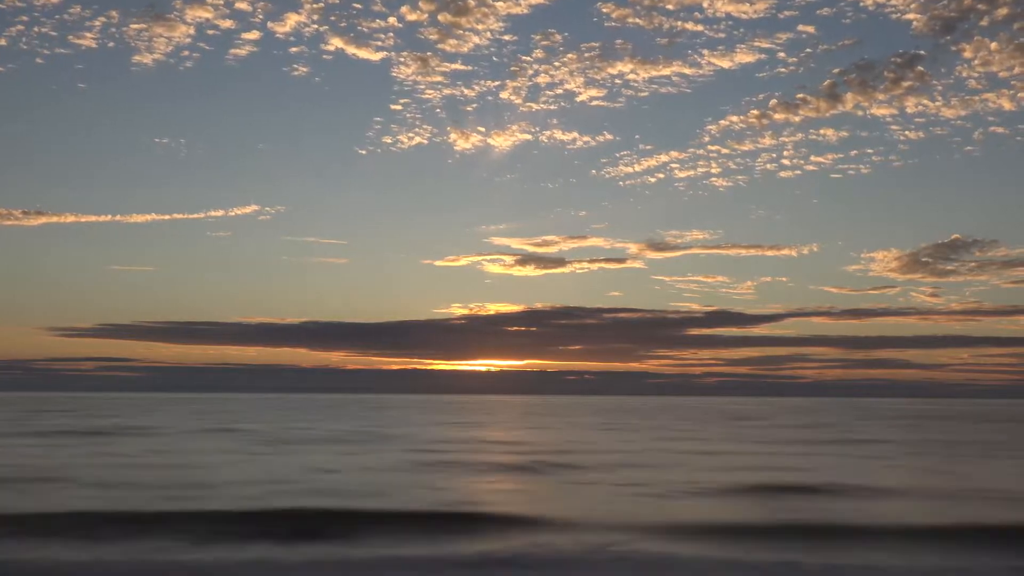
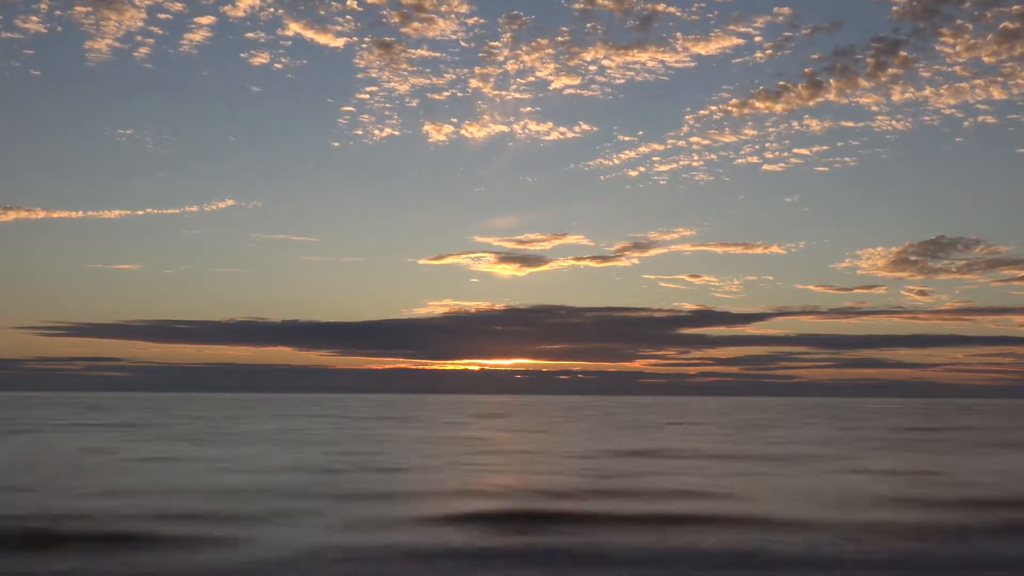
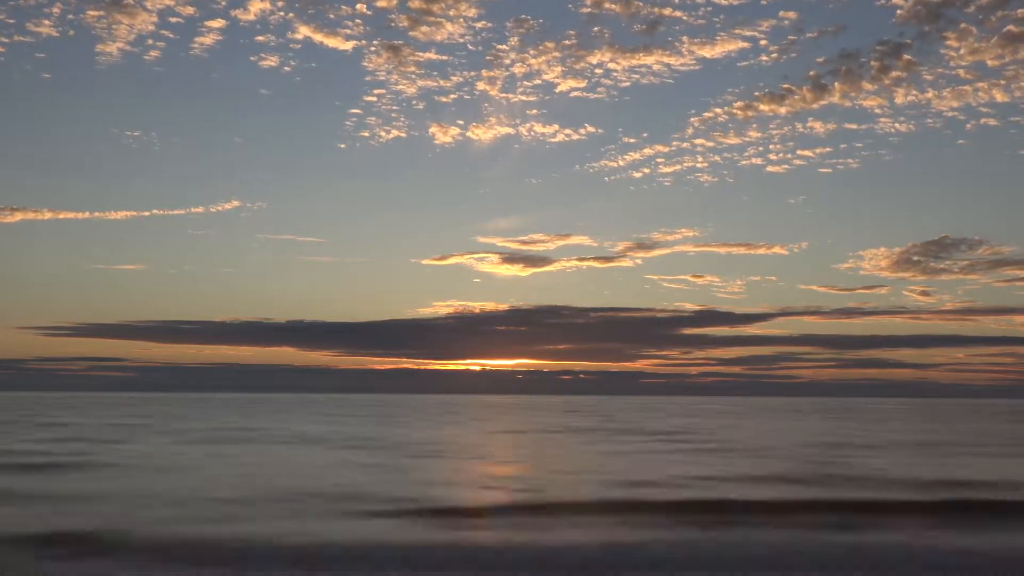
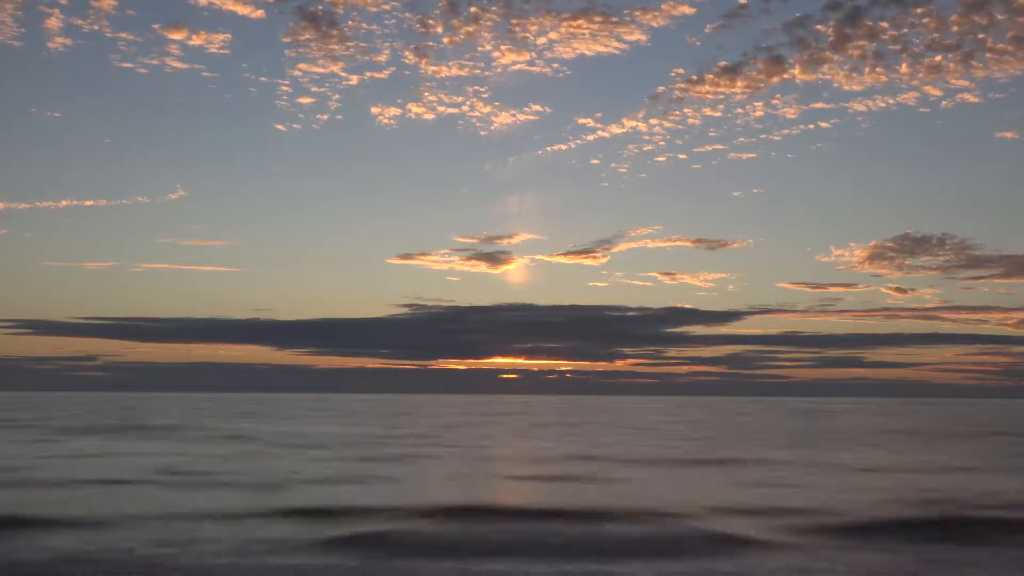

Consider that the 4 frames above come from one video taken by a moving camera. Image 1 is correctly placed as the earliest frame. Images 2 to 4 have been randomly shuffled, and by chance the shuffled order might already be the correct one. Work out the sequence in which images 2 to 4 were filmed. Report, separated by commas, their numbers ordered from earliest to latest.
3, 2, 4
